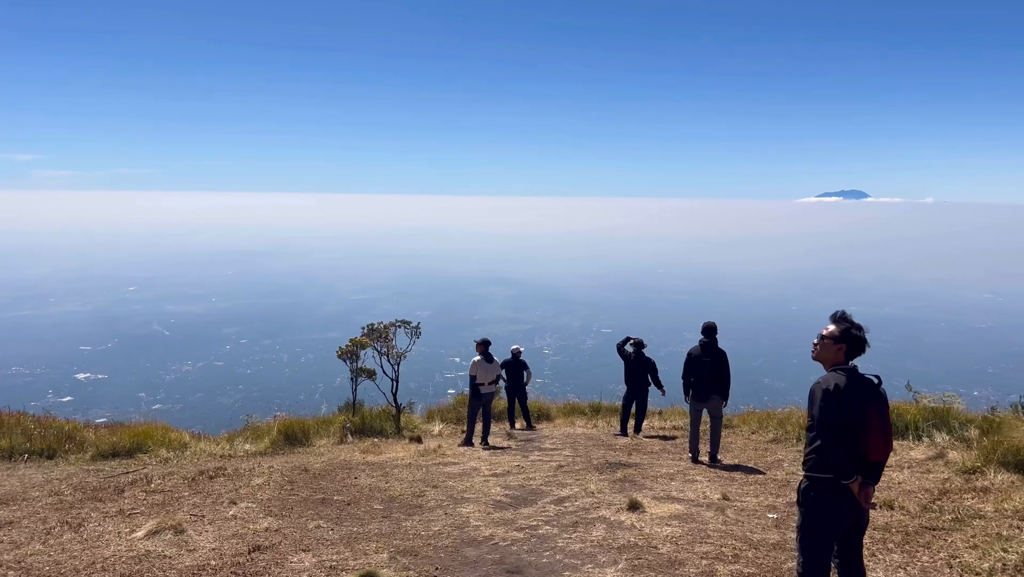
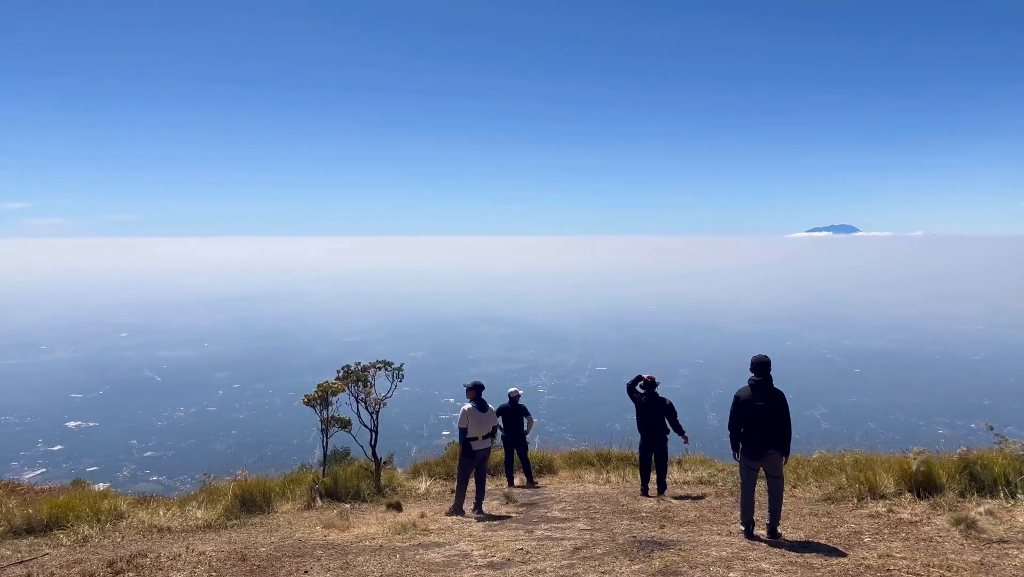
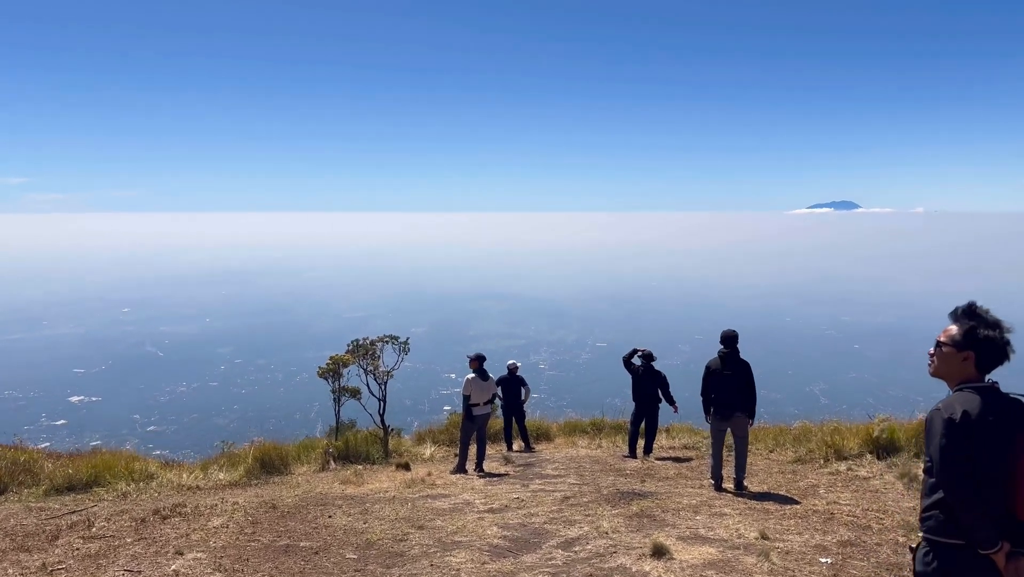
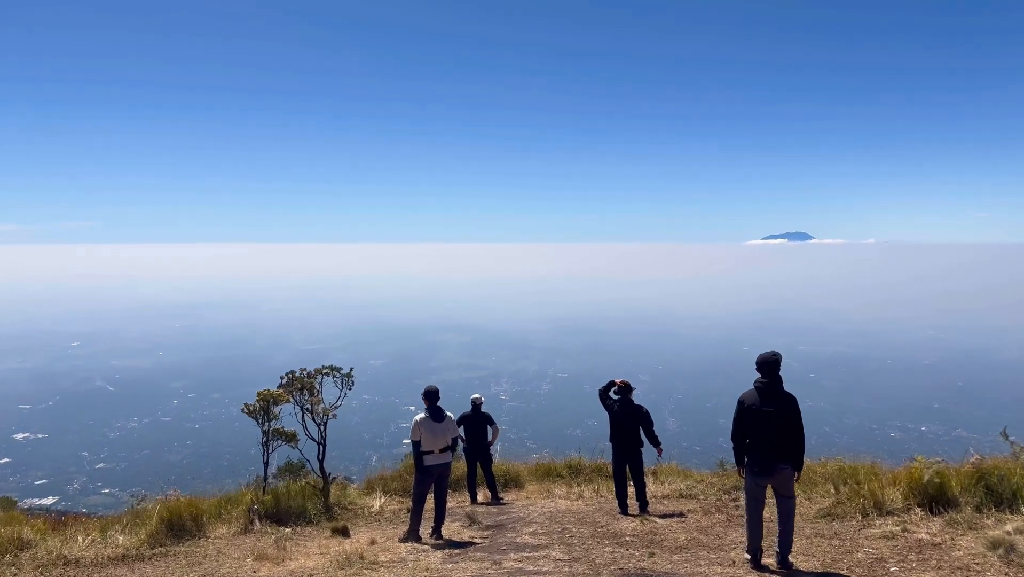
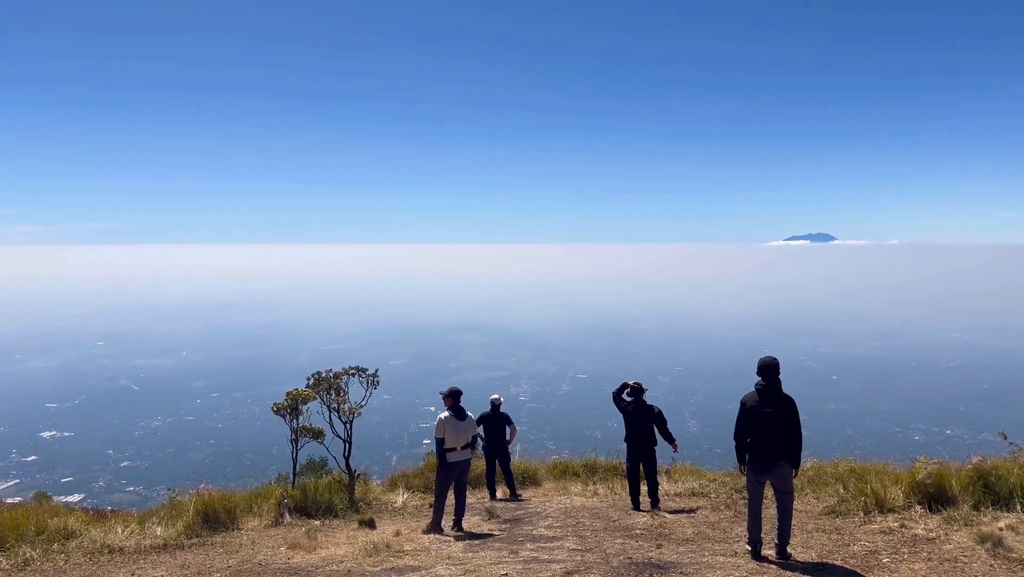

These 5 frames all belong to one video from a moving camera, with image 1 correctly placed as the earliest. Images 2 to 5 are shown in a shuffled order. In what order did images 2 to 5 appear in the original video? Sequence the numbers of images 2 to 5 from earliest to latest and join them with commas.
3, 2, 5, 4
